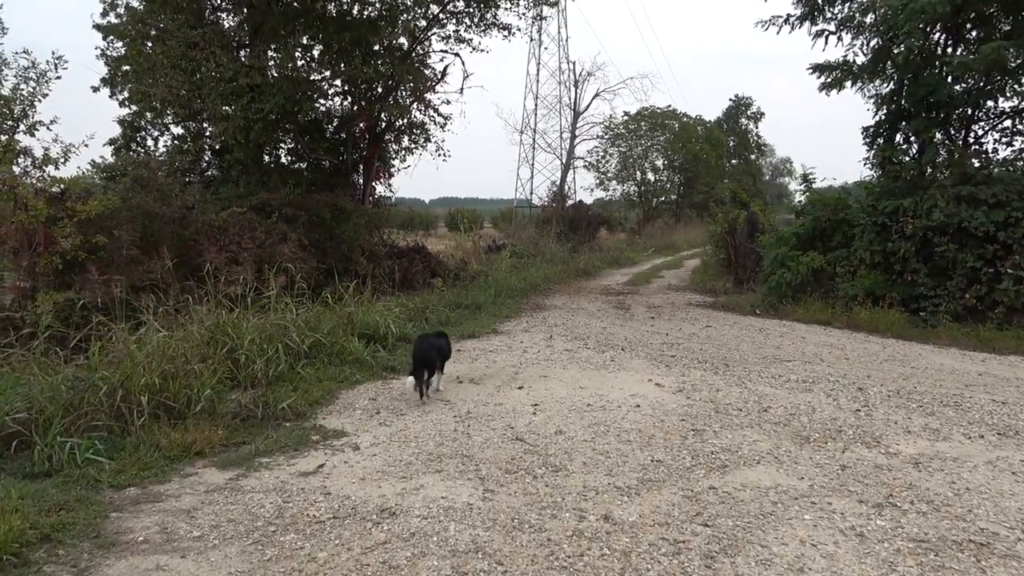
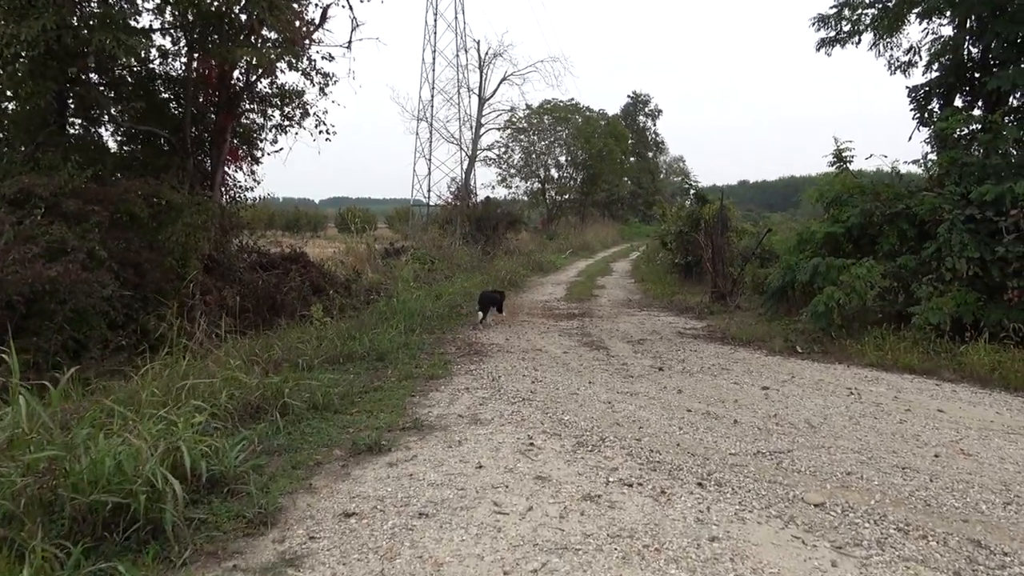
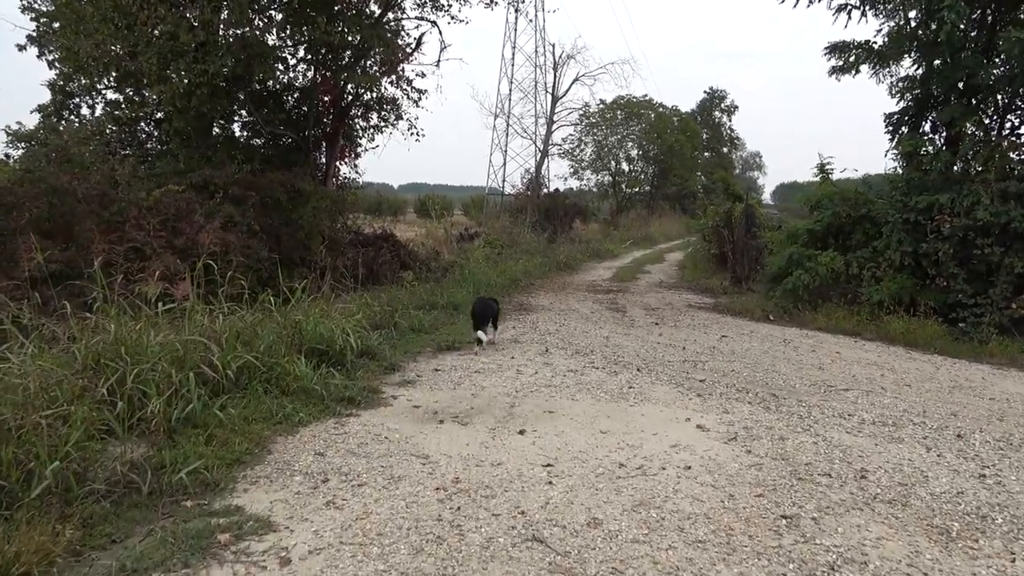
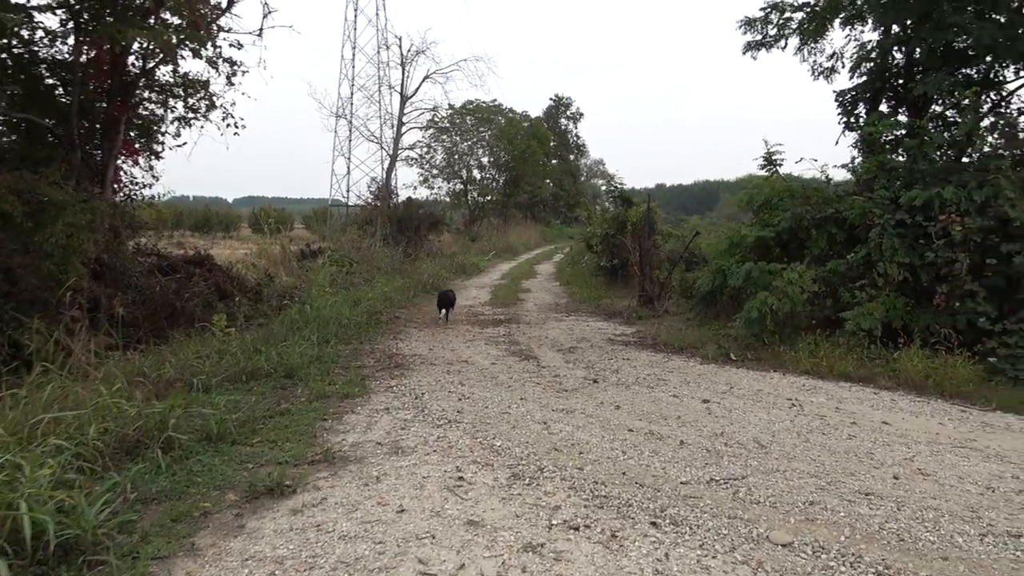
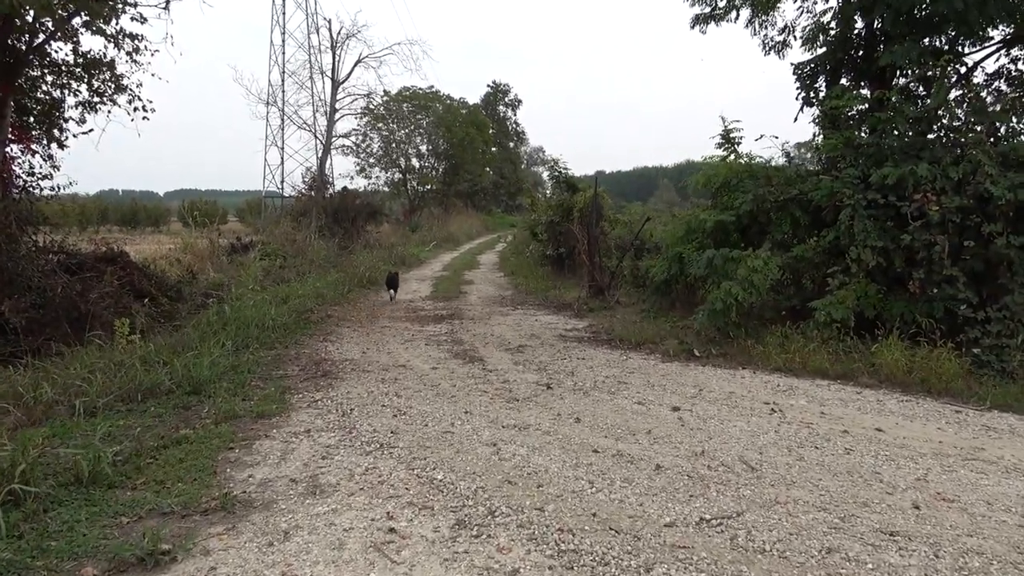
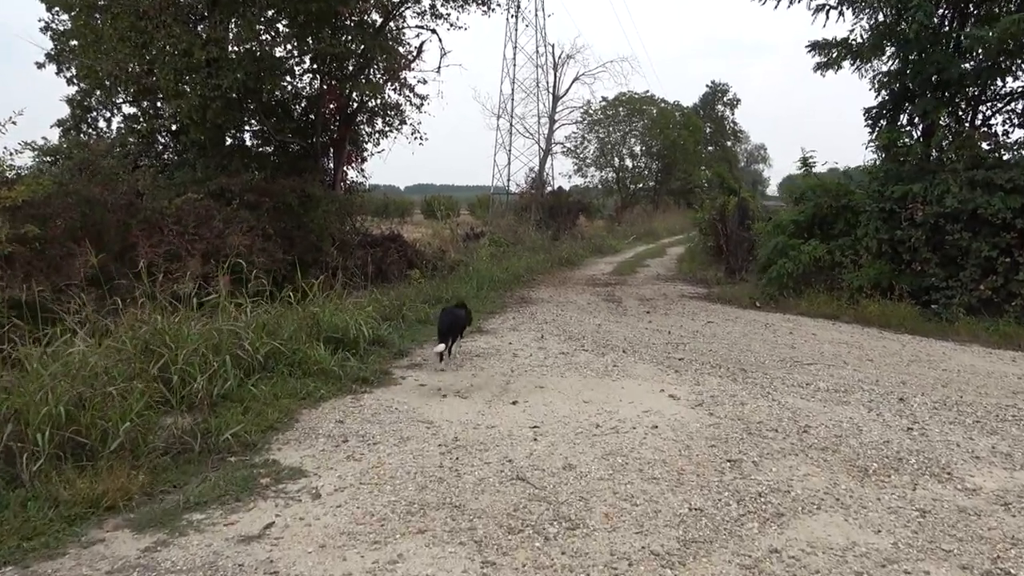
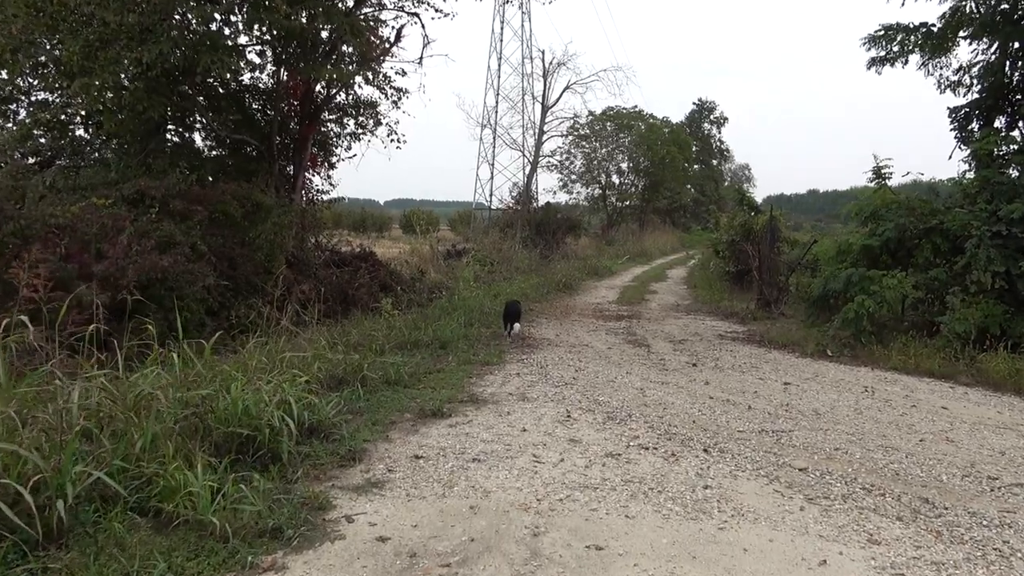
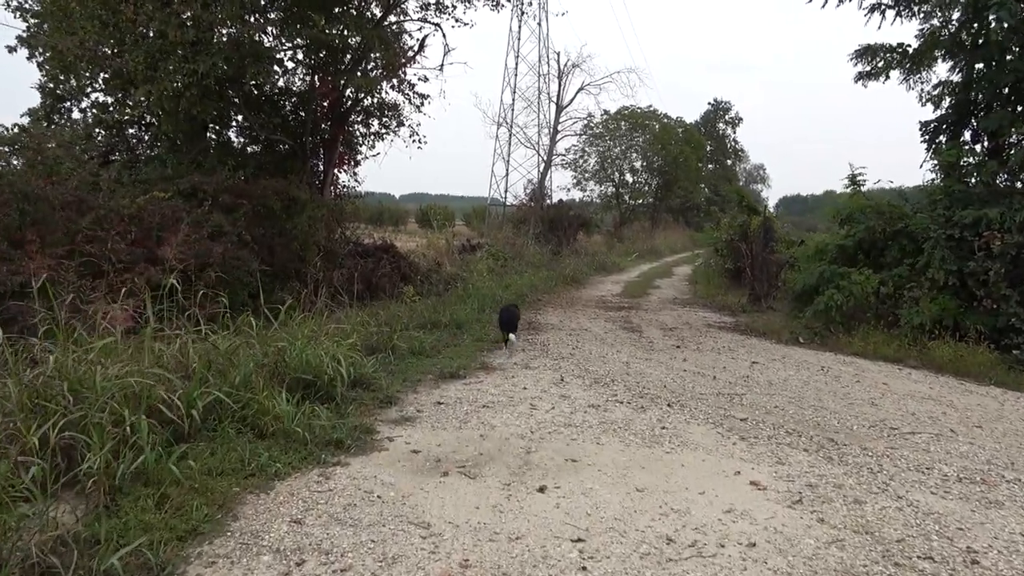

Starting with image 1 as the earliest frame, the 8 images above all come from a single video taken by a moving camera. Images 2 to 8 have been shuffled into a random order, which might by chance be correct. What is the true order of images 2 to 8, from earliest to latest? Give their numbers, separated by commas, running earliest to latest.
6, 3, 8, 7, 2, 4, 5
